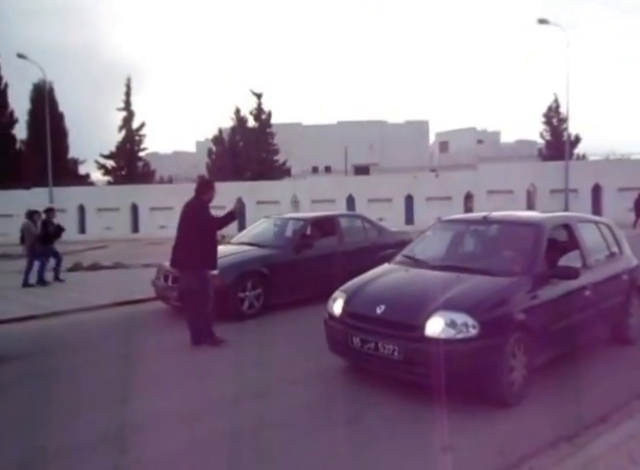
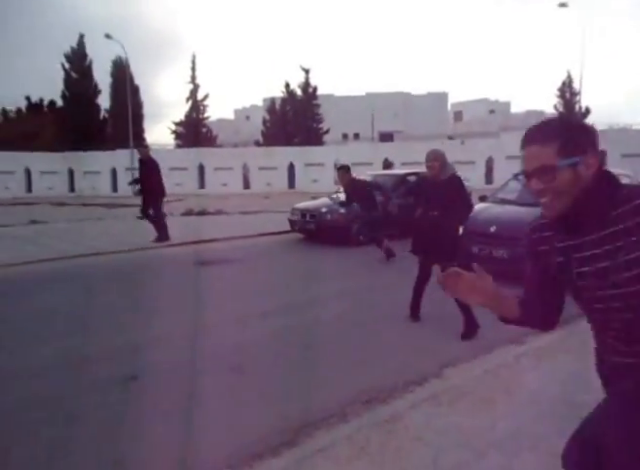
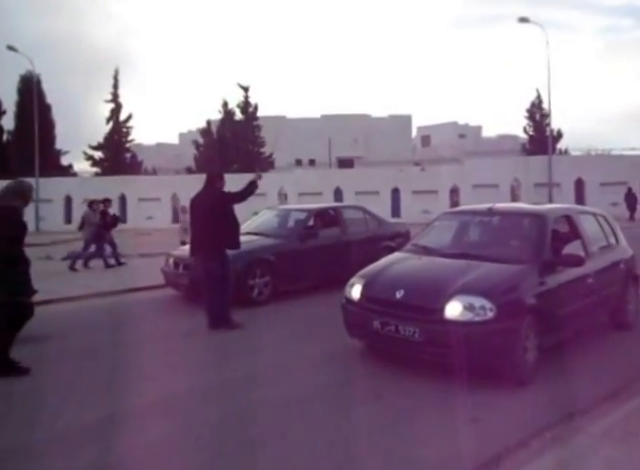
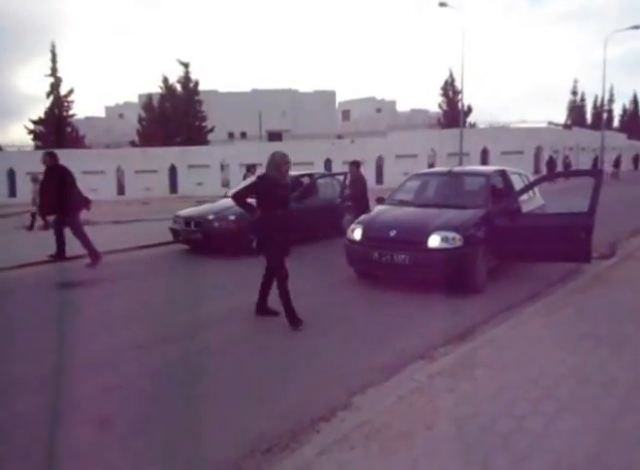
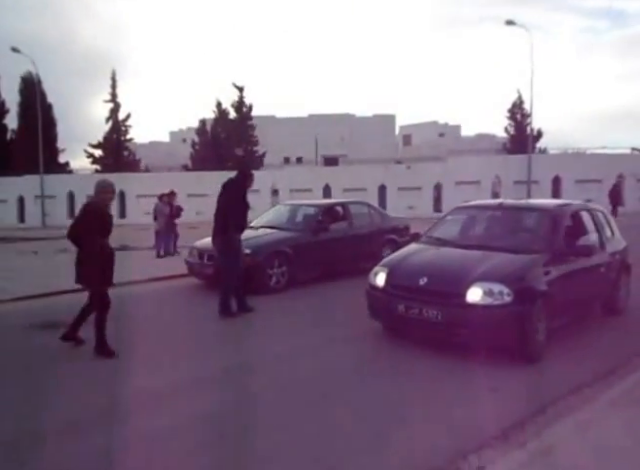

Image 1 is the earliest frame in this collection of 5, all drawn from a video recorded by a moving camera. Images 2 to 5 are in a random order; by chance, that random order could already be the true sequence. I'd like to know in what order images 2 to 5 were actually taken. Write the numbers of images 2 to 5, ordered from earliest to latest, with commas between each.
3, 5, 4, 2
